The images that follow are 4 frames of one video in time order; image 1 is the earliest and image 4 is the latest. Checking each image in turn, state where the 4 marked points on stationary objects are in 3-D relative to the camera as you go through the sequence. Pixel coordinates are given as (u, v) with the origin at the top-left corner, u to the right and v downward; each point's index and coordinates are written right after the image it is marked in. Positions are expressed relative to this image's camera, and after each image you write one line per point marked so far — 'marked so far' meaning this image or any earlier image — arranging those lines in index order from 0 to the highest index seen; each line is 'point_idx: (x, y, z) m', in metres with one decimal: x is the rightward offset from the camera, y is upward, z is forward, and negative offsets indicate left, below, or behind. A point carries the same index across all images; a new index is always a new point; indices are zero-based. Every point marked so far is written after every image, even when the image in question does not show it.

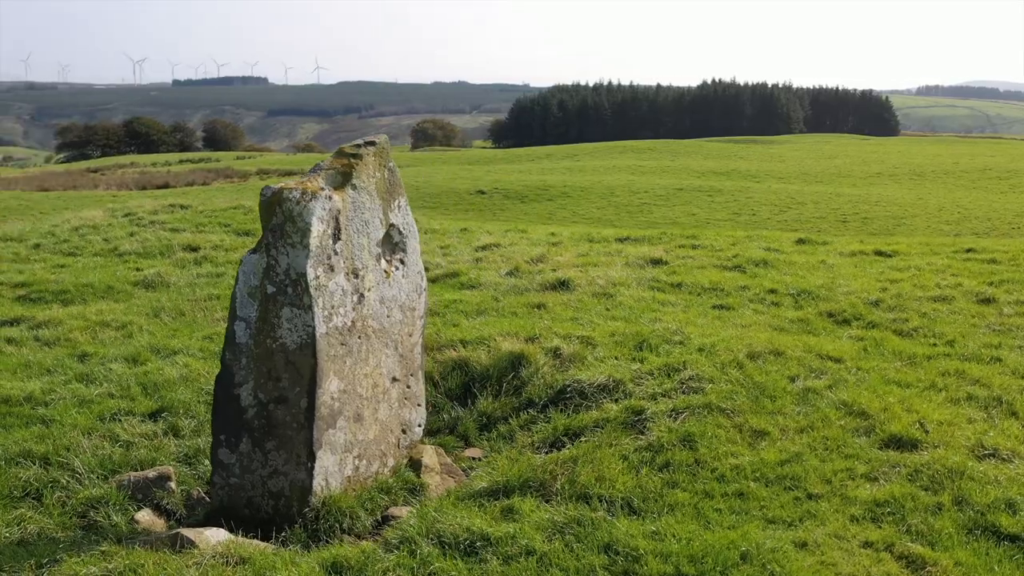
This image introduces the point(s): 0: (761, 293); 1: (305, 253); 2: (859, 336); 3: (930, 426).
0: (+2.3, 0.0, +10.8) m
1: (-1.0, +0.2, +5.6) m
2: (+2.7, -0.4, +9.1) m
3: (+2.3, -0.8, +6.4) m
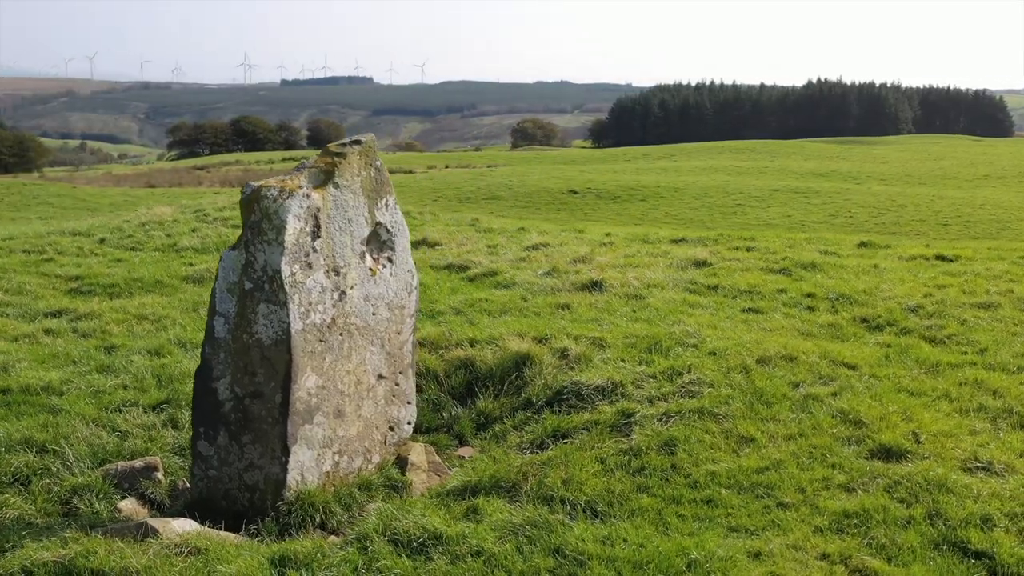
0: (+2.6, -0.1, +10.5) m
1: (-1.1, +0.2, +5.7) m
2: (+2.8, -0.4, +8.8) m
3: (+2.2, -0.8, +6.2) m
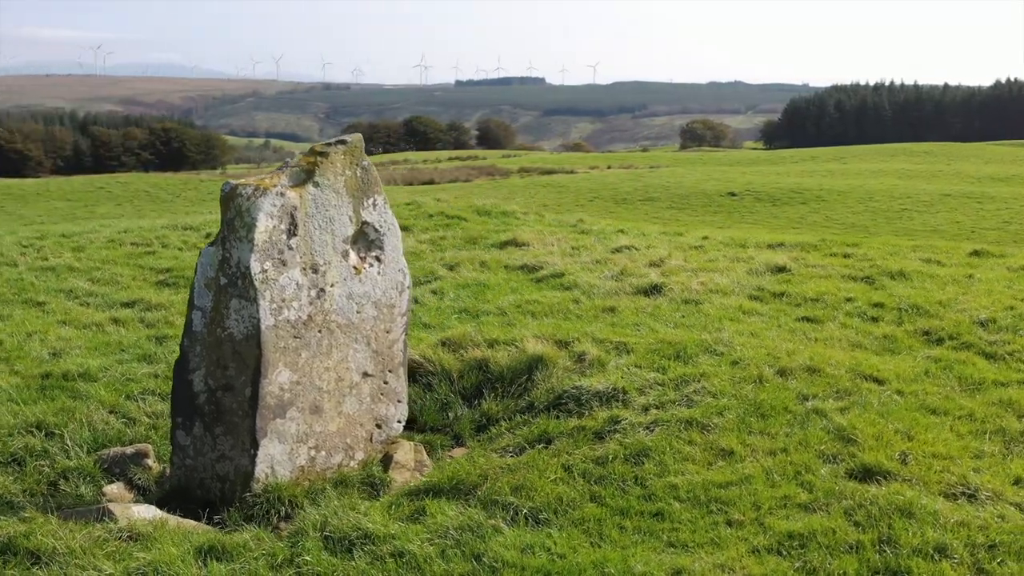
0: (+3.1, -0.2, +10.1) m
1: (-1.3, +0.2, +5.8) m
2: (+3.0, -0.5, +8.3) m
3: (+2.0, -0.8, +5.8) m
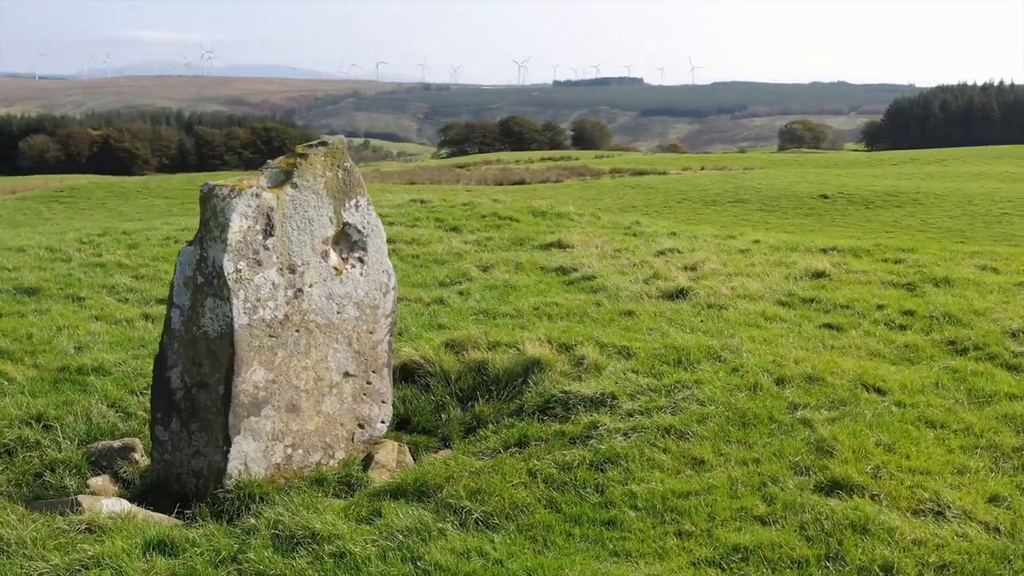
0: (+3.2, -0.2, +9.8) m
1: (-1.5, +0.2, +5.9) m
2: (+3.1, -0.5, +8.1) m
3: (+1.8, -0.9, +5.6) m
